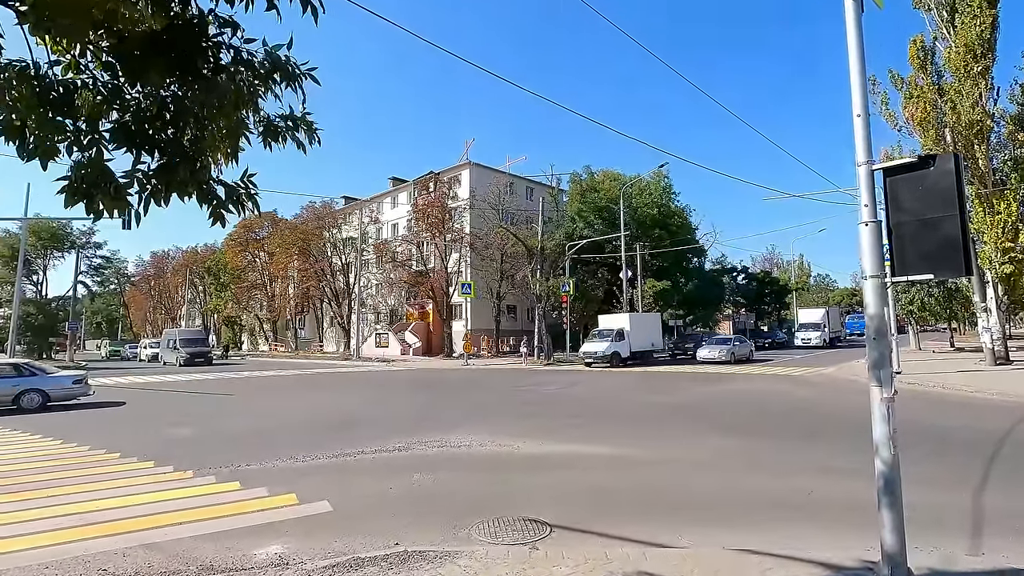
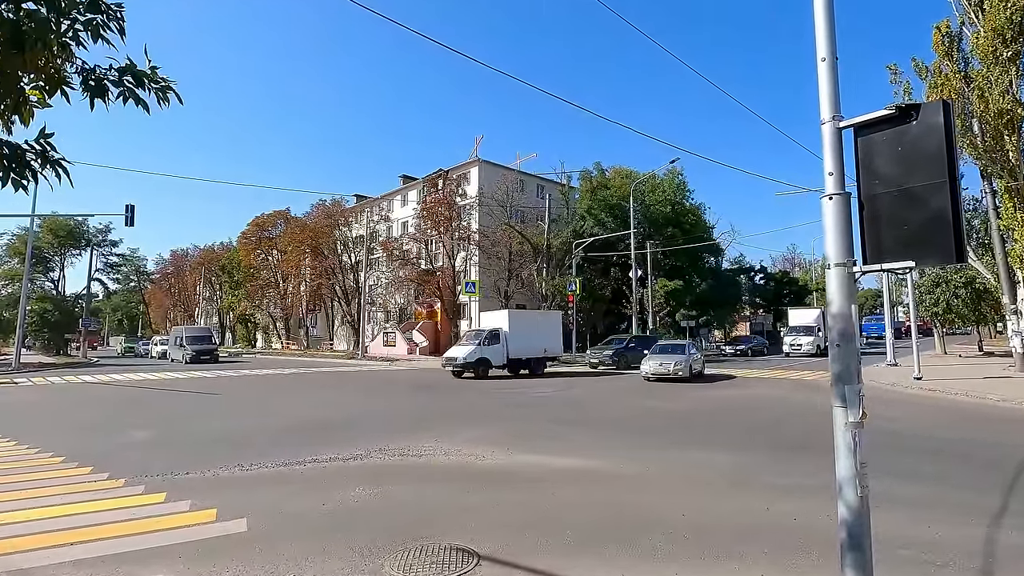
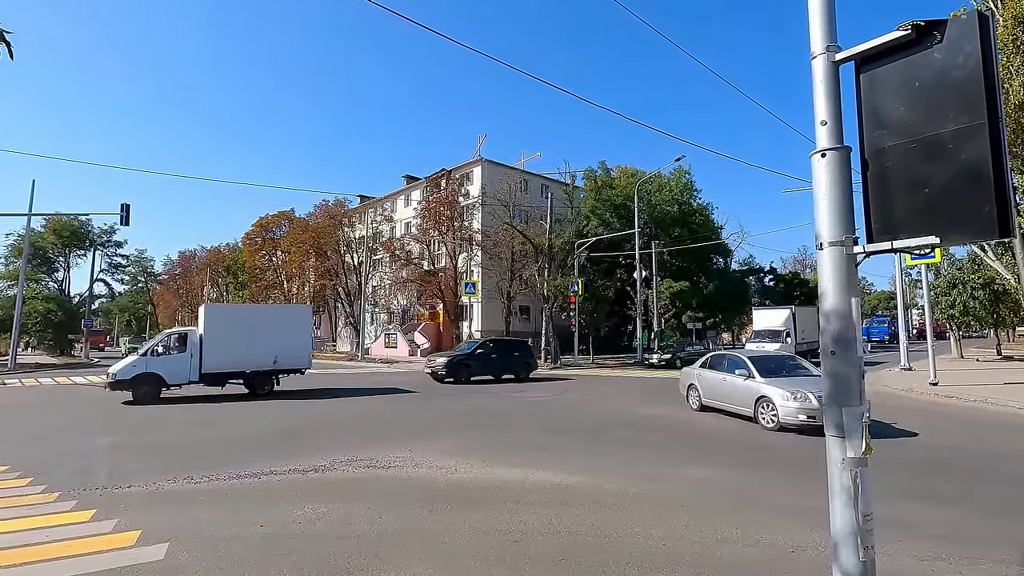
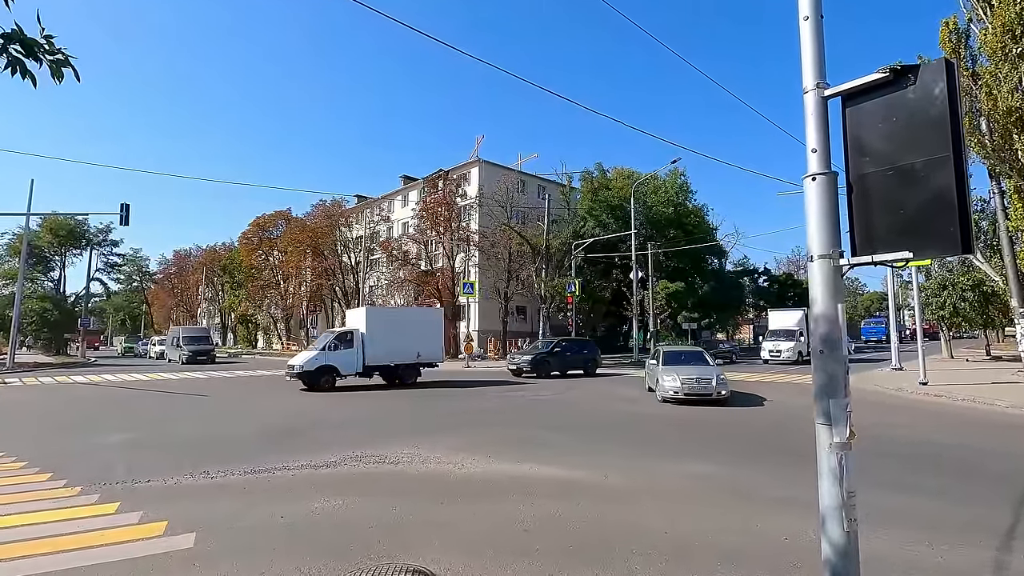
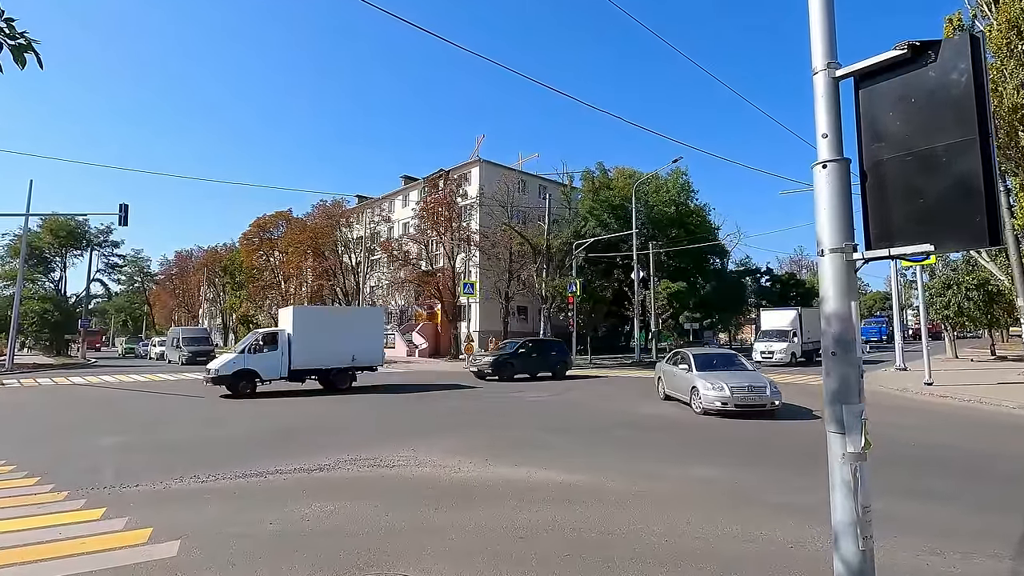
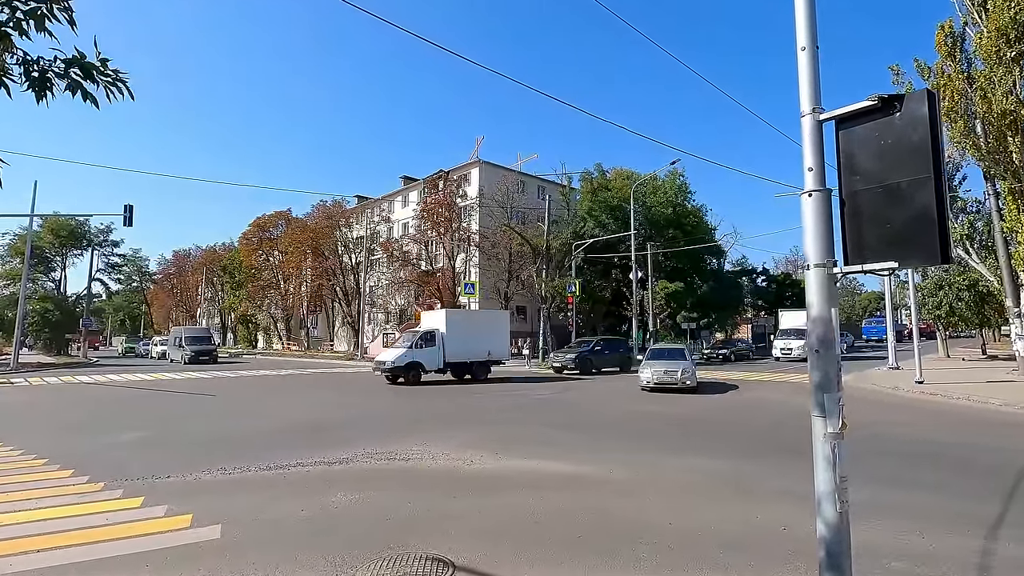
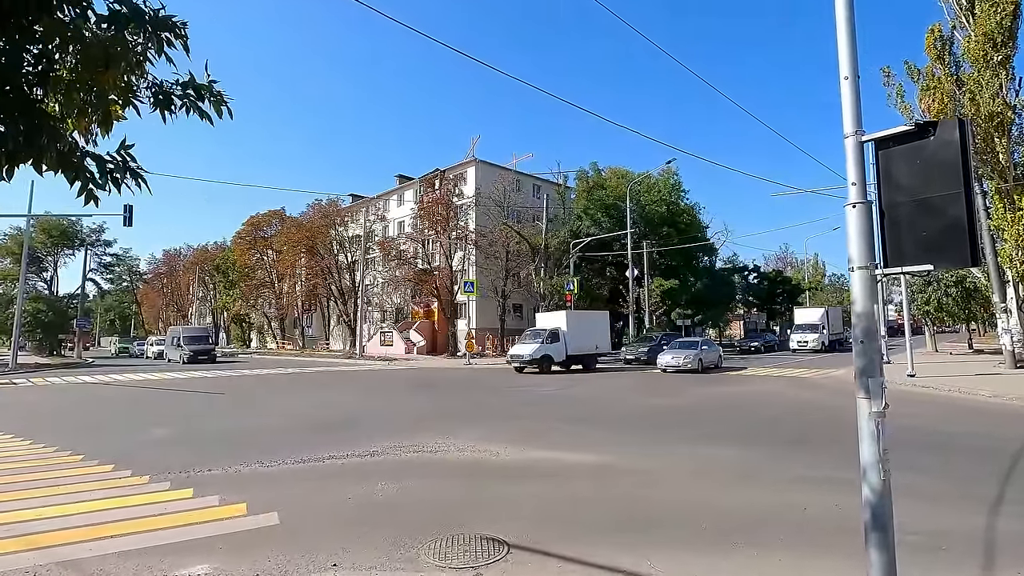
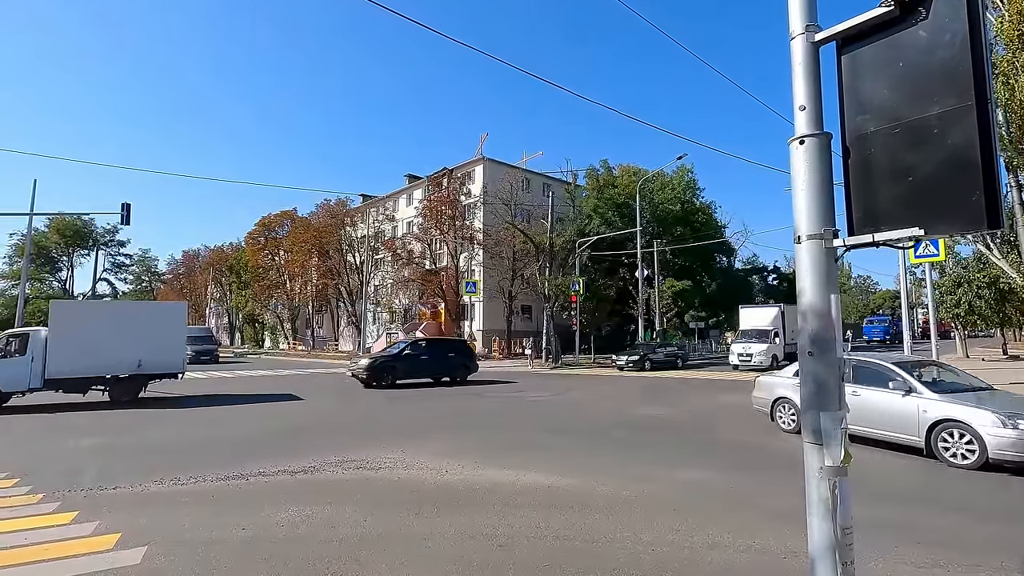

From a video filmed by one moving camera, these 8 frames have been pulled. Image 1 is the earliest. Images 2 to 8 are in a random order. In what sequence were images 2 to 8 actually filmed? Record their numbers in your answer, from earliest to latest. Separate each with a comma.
7, 2, 6, 4, 5, 3, 8
